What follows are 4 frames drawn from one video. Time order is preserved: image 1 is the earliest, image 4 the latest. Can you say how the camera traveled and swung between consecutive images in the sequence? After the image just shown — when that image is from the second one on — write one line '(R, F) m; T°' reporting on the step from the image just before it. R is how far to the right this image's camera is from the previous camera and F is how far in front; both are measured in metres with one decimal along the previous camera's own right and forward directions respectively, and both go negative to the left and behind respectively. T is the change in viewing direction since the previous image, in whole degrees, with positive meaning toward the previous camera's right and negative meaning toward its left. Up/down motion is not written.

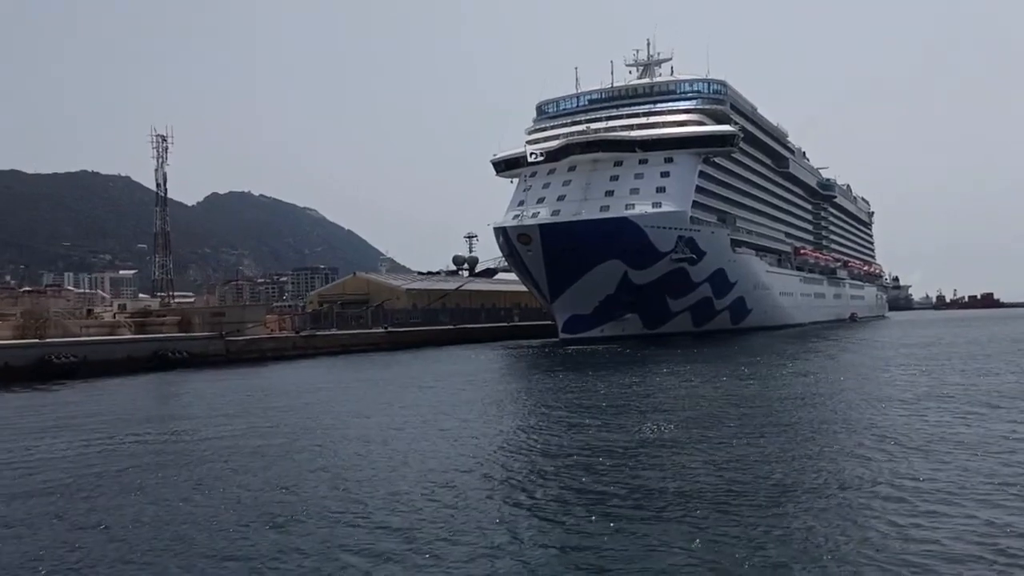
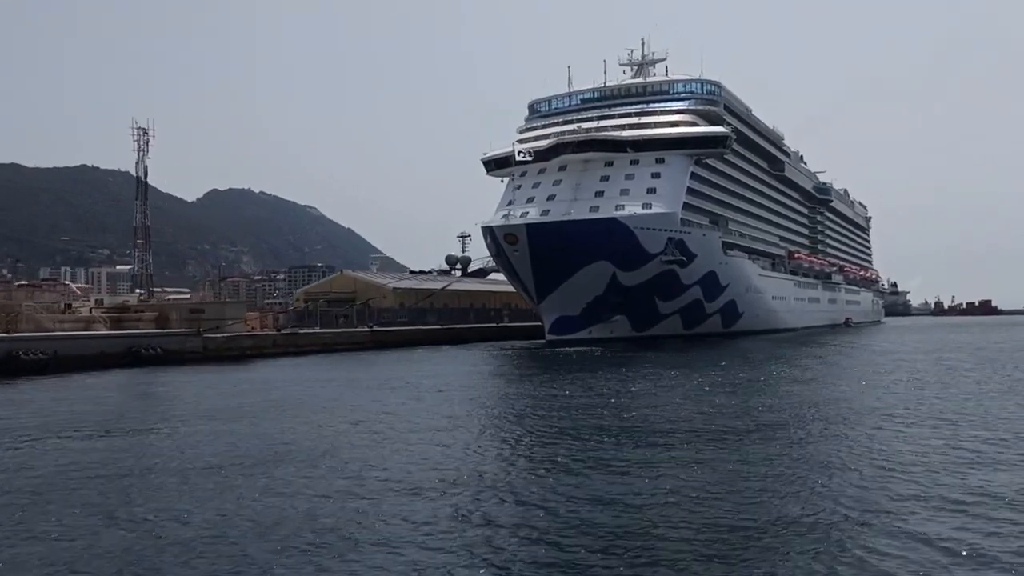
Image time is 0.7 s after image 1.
(+0.5, +0.4) m; 0°
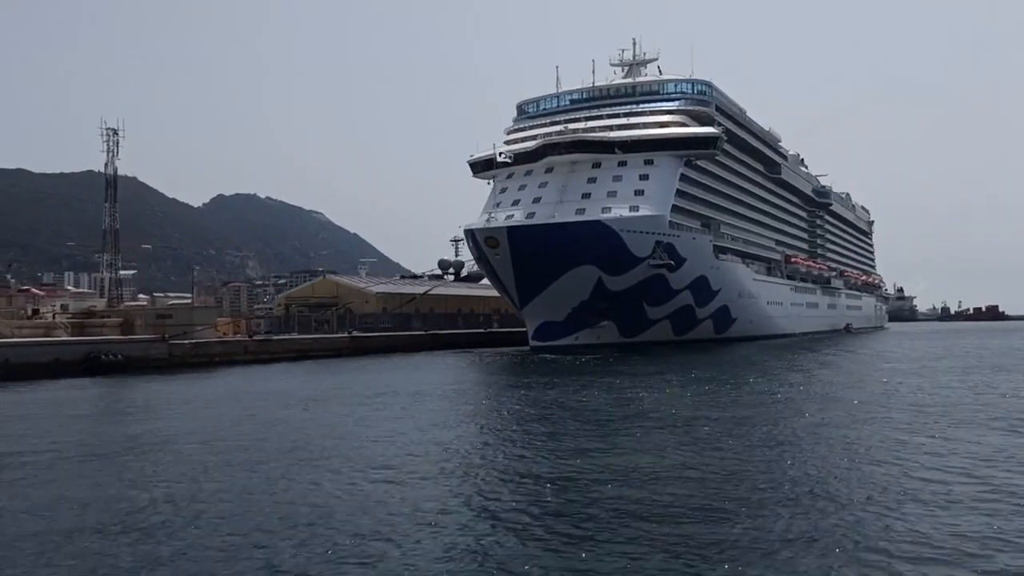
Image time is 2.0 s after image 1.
(+0.8, +0.9) m; 0°
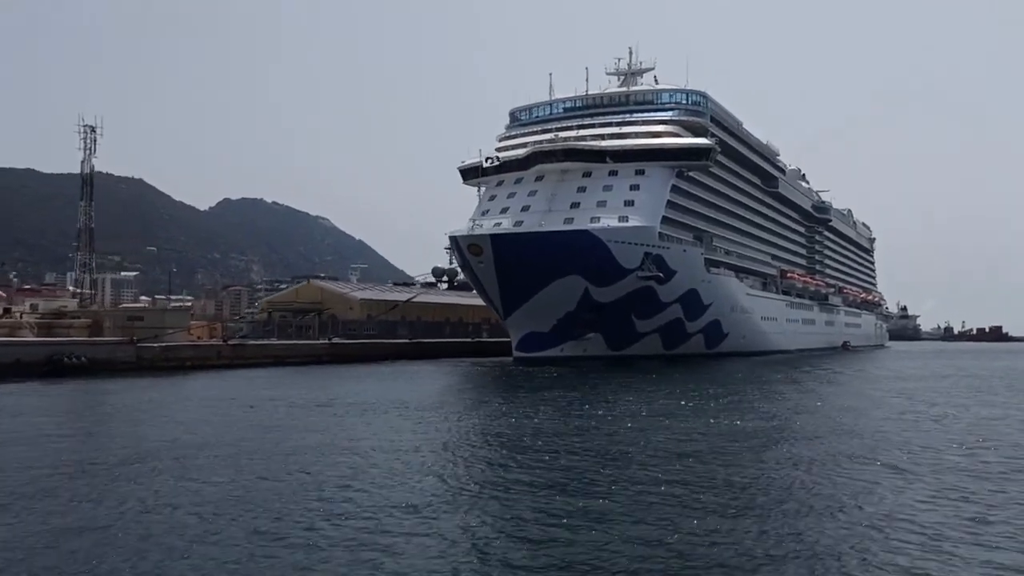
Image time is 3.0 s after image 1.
(+0.7, +0.6) m; 0°
